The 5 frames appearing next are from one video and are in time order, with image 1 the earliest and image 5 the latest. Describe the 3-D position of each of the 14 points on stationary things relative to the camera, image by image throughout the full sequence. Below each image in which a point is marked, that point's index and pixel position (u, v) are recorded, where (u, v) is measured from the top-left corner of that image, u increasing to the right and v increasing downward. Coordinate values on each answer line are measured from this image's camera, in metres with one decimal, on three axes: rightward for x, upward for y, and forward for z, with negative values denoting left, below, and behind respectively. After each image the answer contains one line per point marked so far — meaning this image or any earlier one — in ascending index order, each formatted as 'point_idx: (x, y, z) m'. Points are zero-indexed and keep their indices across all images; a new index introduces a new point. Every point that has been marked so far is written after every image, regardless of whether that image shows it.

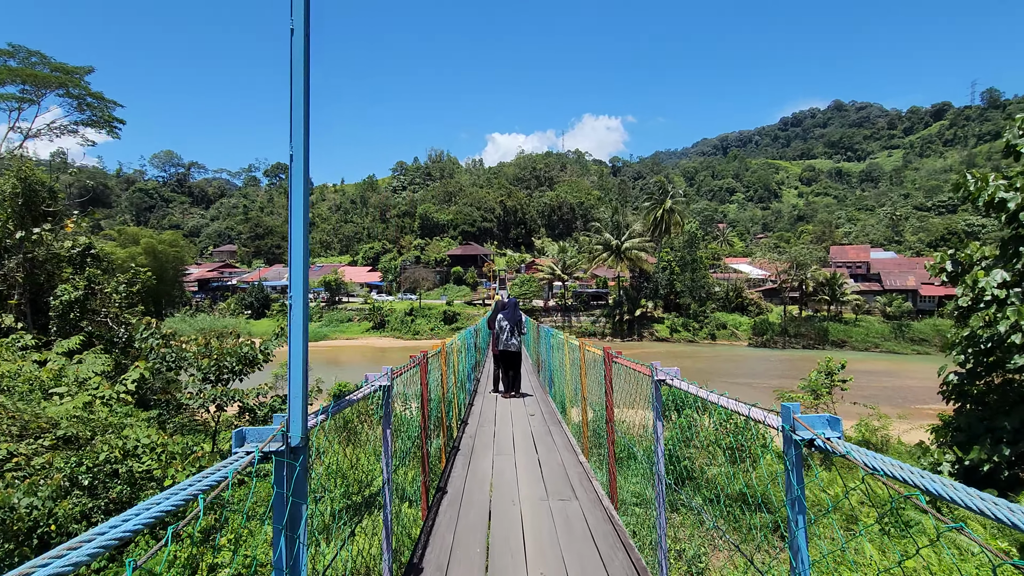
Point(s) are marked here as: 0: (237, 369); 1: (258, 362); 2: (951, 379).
0: (-3.1, -0.9, +5.7) m
1: (-2.9, -0.9, +5.9) m
2: (+4.1, -0.8, +4.8) m
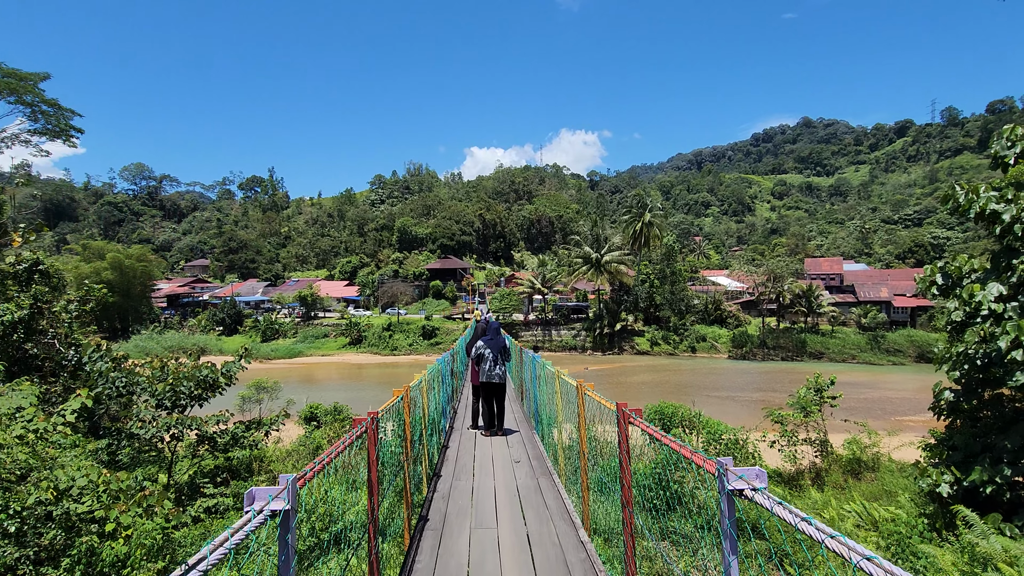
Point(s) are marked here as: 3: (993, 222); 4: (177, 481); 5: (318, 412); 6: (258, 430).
0: (-3.3, -1.1, +5.3) m
1: (-3.1, -1.1, +5.5) m
2: (+3.9, -1.0, +4.7) m
3: (+3.9, +0.5, +4.2) m
4: (-3.3, -1.9, +5.1) m
5: (-3.4, -2.2, +8.9) m
6: (-2.7, -1.6, +5.6) m
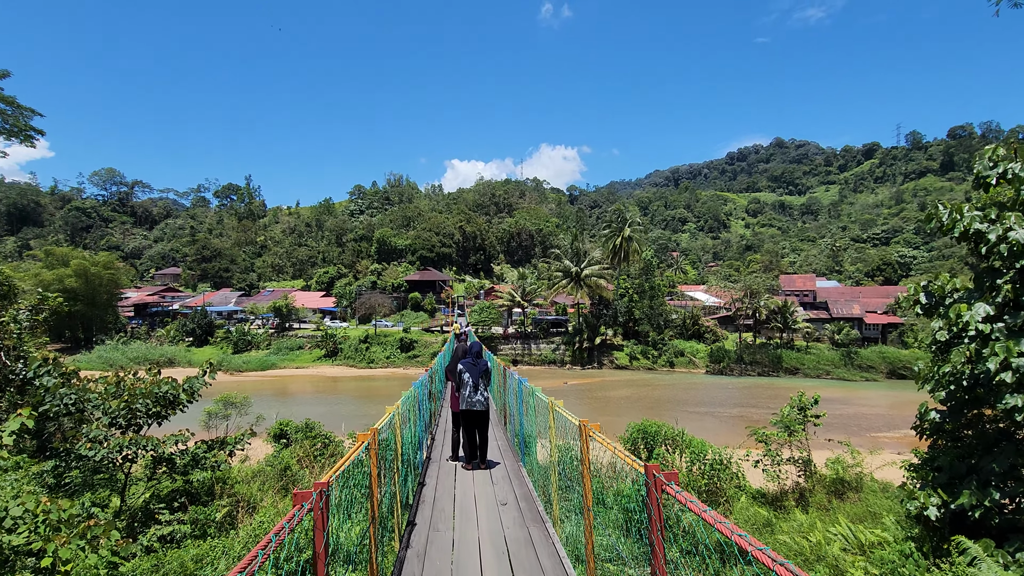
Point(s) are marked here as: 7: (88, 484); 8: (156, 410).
0: (-3.5, -1.2, +5.0) m
1: (-3.3, -1.2, +5.2) m
2: (+3.8, -1.1, +4.6) m
3: (+3.8, +0.4, +4.2) m
4: (-3.5, -2.0, +4.7) m
5: (-3.7, -2.3, +8.5) m
6: (-2.9, -1.7, +5.2) m
7: (-3.8, -1.8, +4.7) m
8: (-3.5, -1.2, +5.0) m
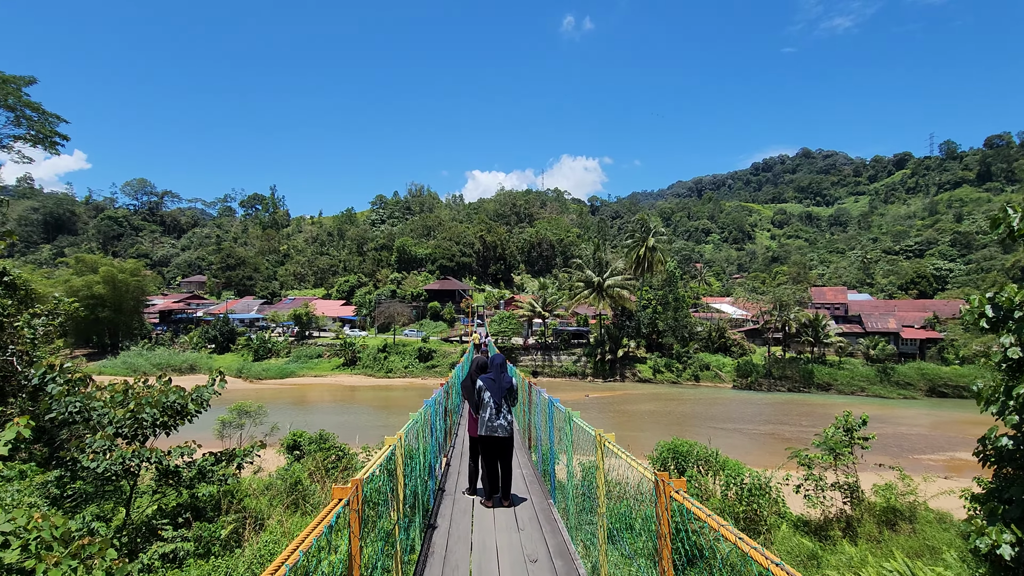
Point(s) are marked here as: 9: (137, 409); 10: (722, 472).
0: (-3.3, -1.3, +4.8) m
1: (-3.1, -1.2, +5.0) m
2: (+4.0, -1.2, +4.1) m
3: (+3.9, +0.3, +3.7) m
4: (-3.3, -2.0, +4.5) m
5: (-3.4, -2.5, +8.3) m
6: (-2.7, -1.7, +5.0) m
7: (-3.7, -1.8, +4.5) m
8: (-3.3, -1.2, +4.8) m
9: (-3.4, -1.1, +4.6) m
10: (+3.0, -2.6, +7.3) m
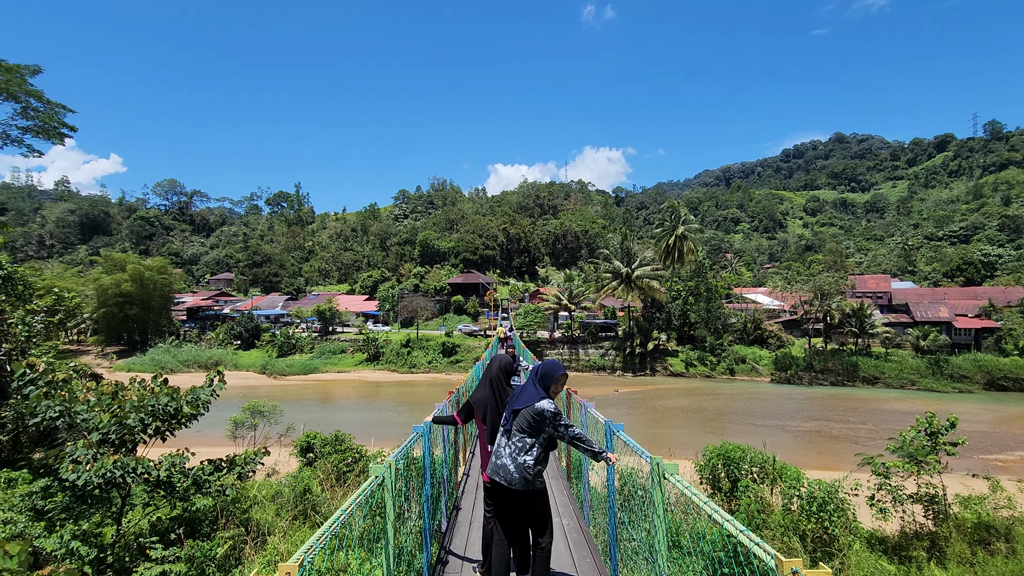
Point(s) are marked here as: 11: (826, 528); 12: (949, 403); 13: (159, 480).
0: (-3.0, -1.2, +4.3) m
1: (-2.9, -1.1, +4.5) m
2: (+4.1, -1.1, +3.3) m
3: (+4.1, +0.4, +2.9) m
4: (-3.1, -2.0, +4.1) m
5: (-3.0, -2.3, +7.9) m
6: (-2.5, -1.6, +4.5) m
7: (-3.4, -1.7, +4.1) m
8: (-3.0, -1.2, +4.4) m
9: (-3.2, -1.0, +4.2) m
10: (+3.4, -2.4, +6.6) m
11: (+3.5, -2.7, +5.8) m
12: (+16.7, -4.4, +19.8) m
13: (-2.9, -1.5, +4.2) m
